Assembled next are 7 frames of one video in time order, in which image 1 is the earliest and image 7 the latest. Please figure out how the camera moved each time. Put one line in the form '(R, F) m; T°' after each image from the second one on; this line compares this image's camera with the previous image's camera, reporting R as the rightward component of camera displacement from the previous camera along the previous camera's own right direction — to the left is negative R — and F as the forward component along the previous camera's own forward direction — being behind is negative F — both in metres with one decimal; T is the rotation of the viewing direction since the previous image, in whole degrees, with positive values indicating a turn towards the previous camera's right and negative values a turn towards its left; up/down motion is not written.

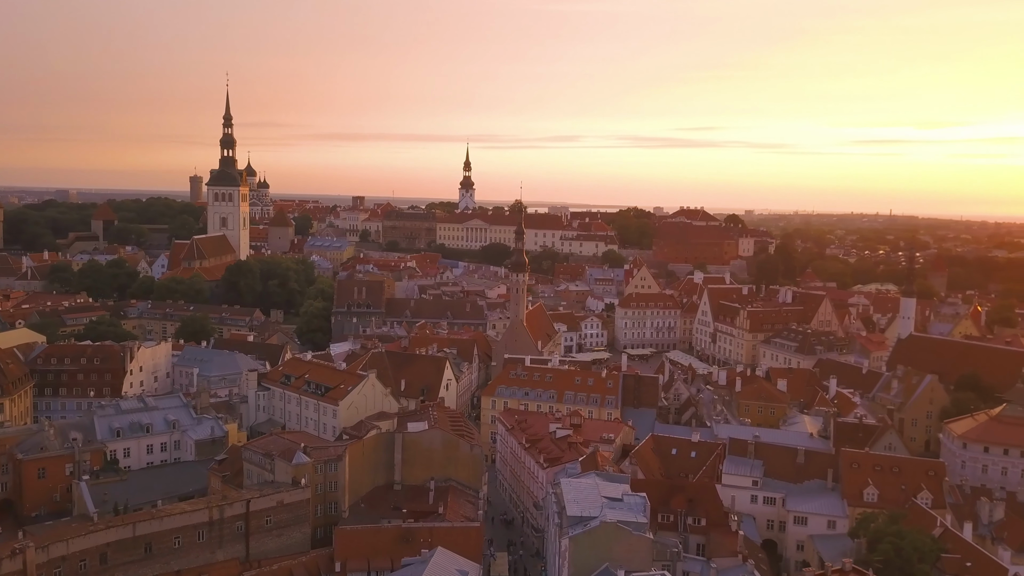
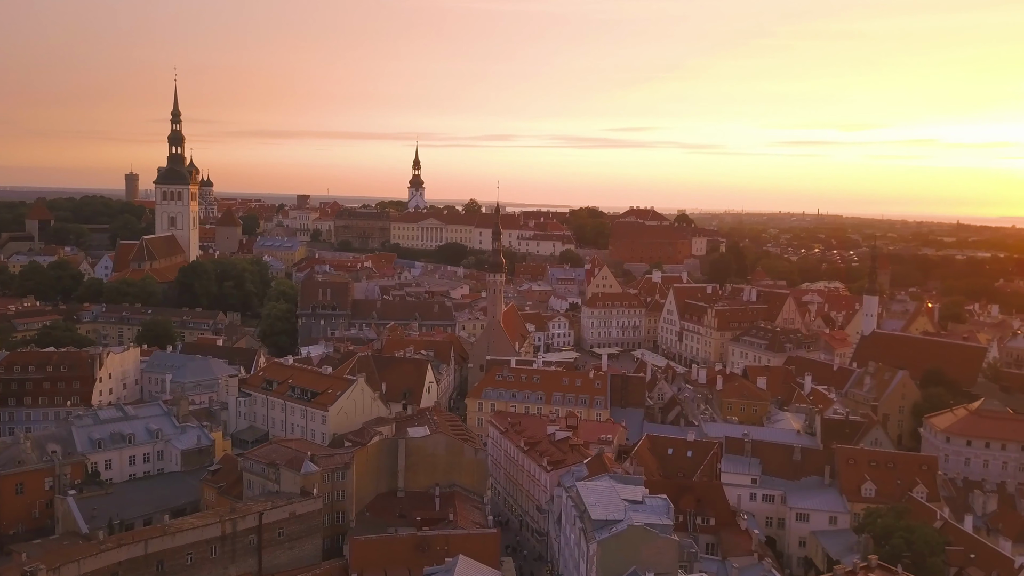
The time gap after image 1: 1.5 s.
(-2.8, +0.5) m; +5°
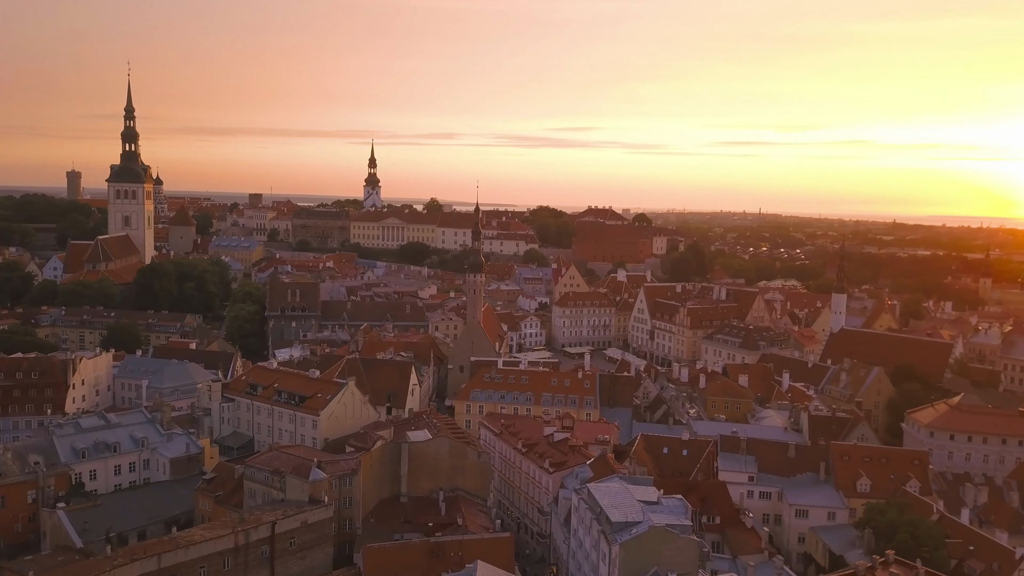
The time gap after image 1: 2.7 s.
(-2.3, +0.4) m; +4°
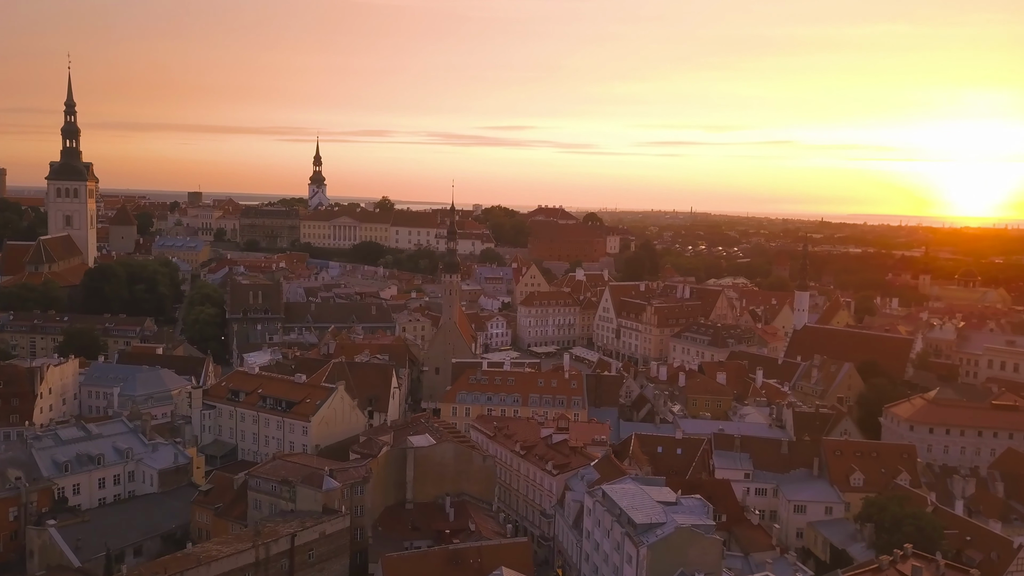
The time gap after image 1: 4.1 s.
(-2.8, +0.5) m; +5°
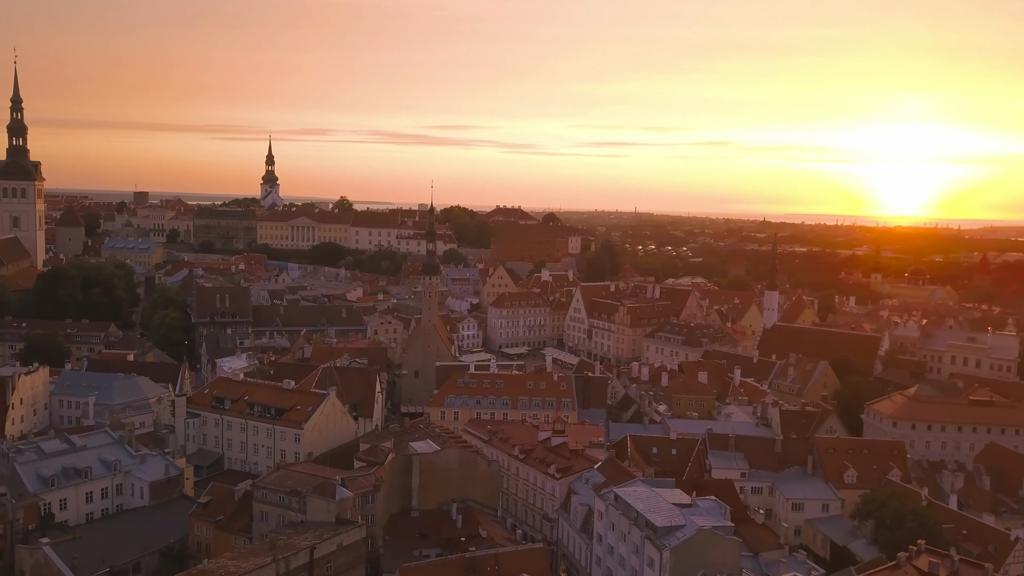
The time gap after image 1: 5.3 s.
(-2.3, +0.4) m; +4°
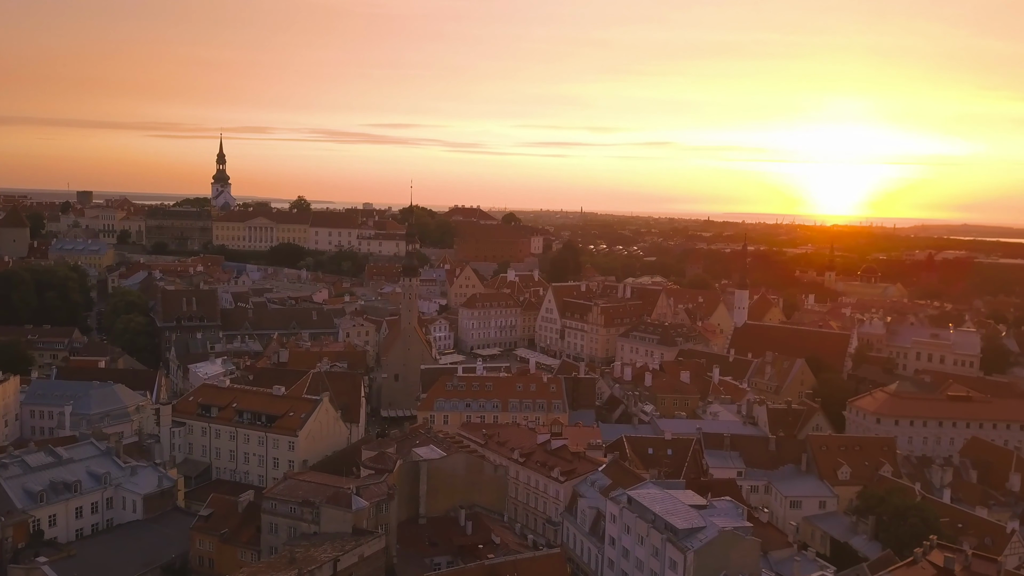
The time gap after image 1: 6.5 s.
(-2.3, +0.5) m; +4°
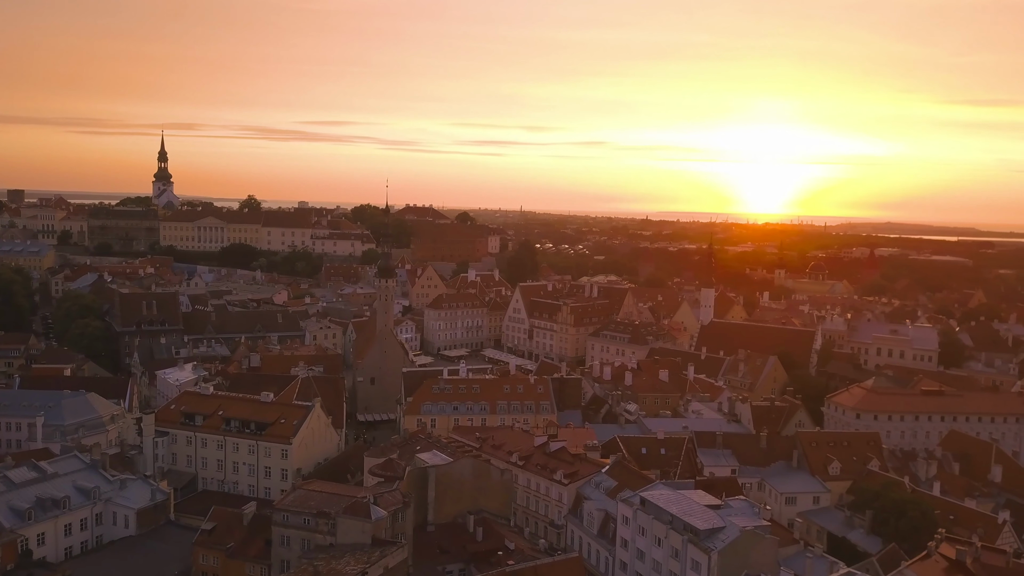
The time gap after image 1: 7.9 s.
(-2.5, +0.5) m; +4°
